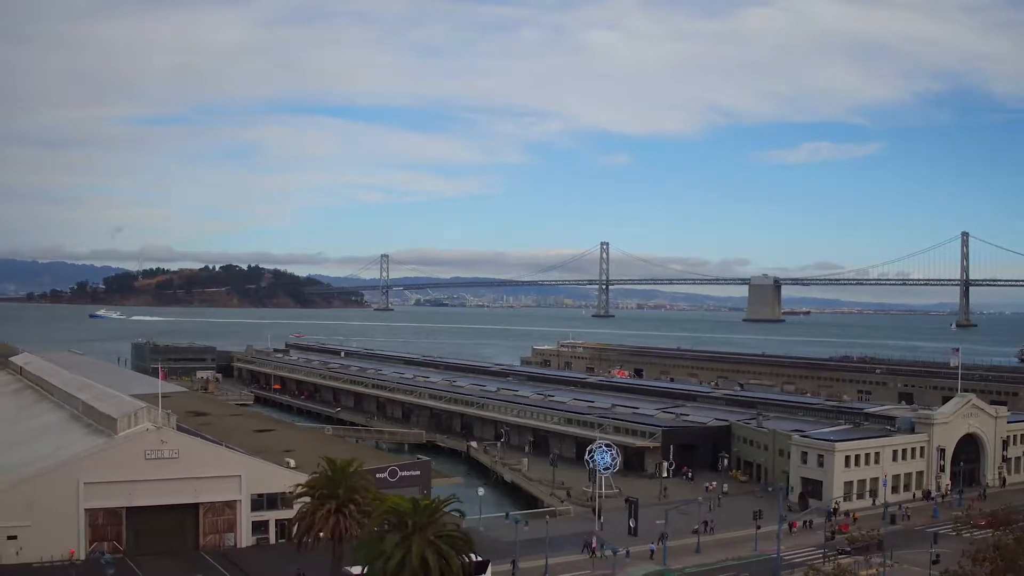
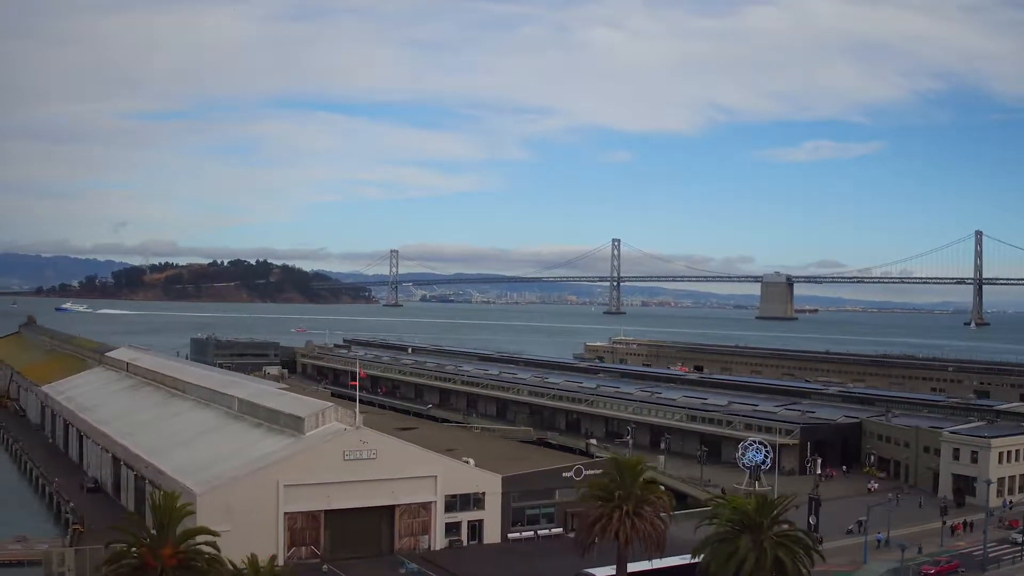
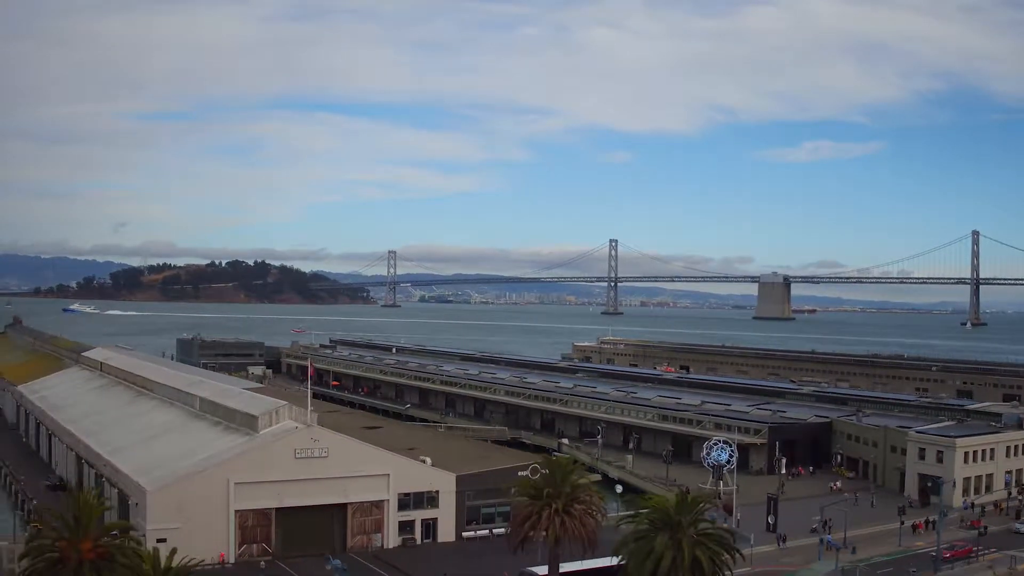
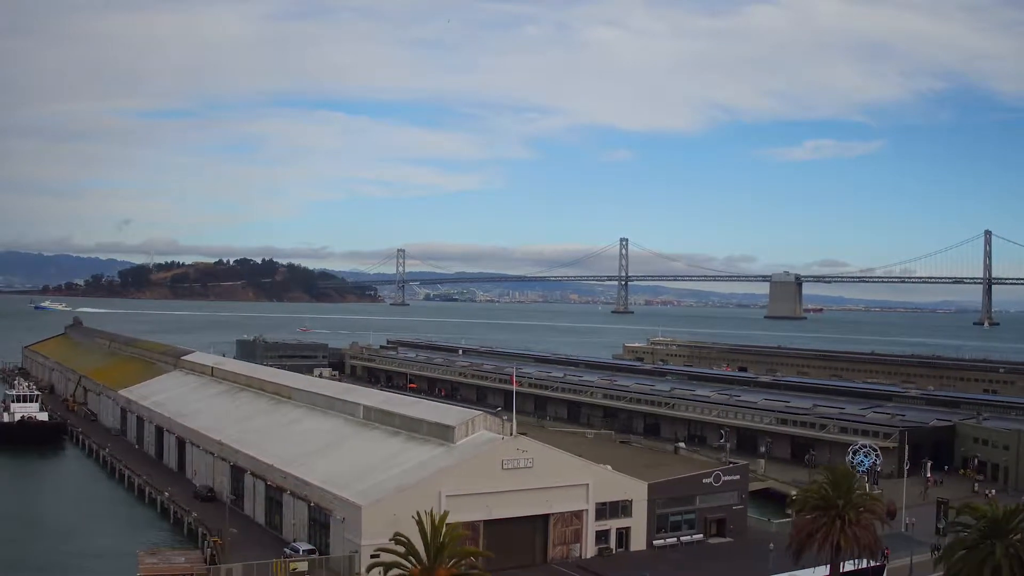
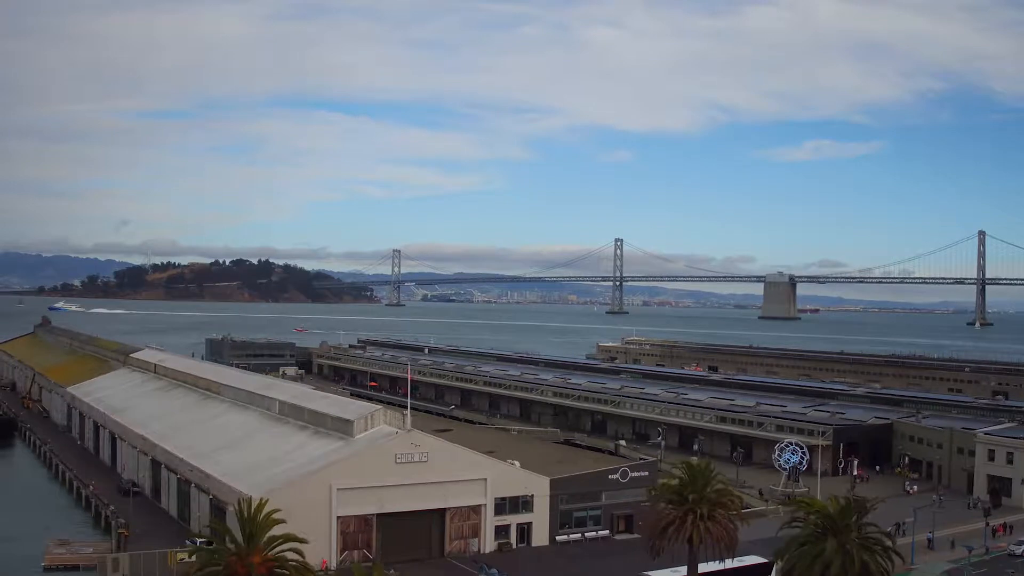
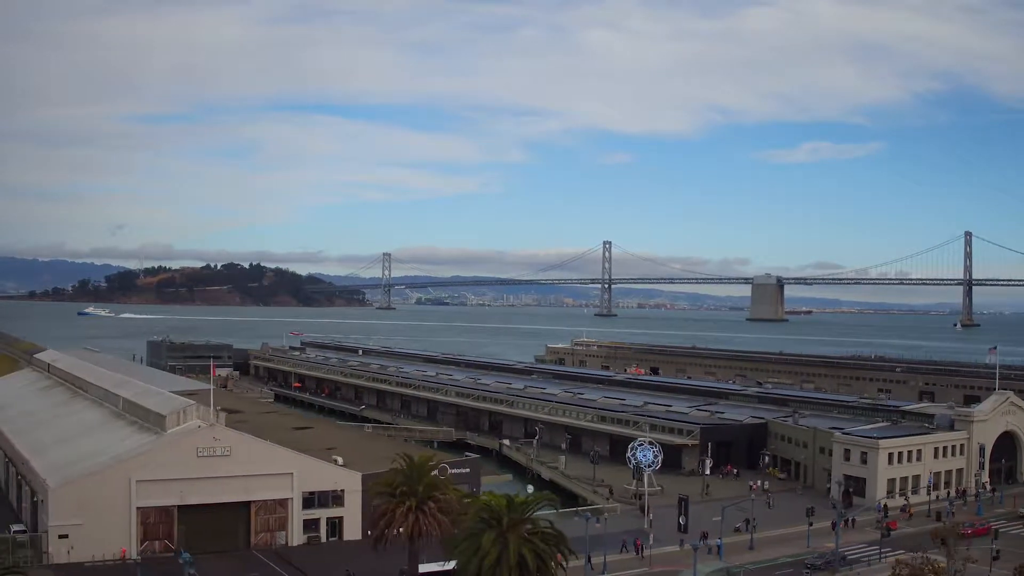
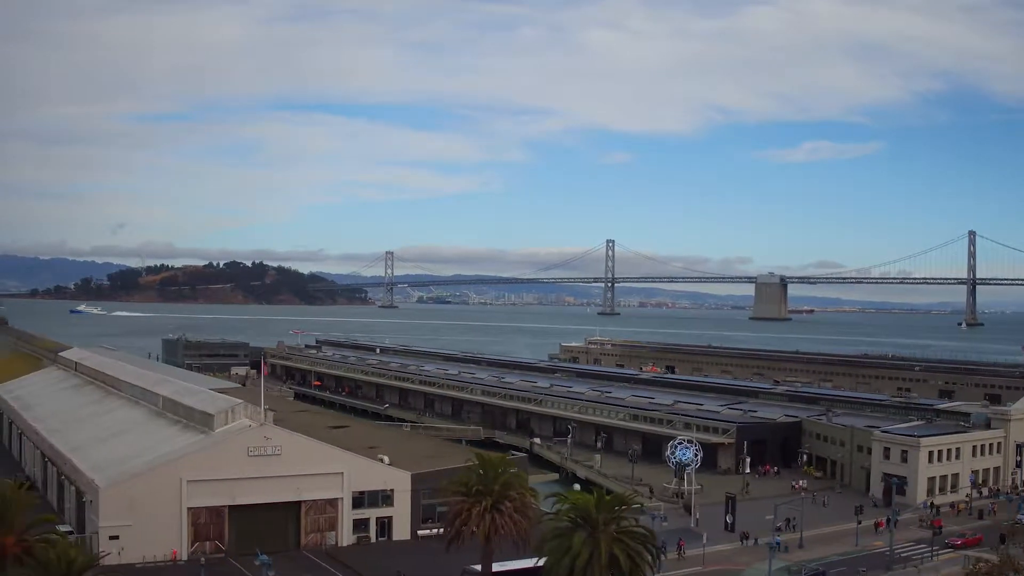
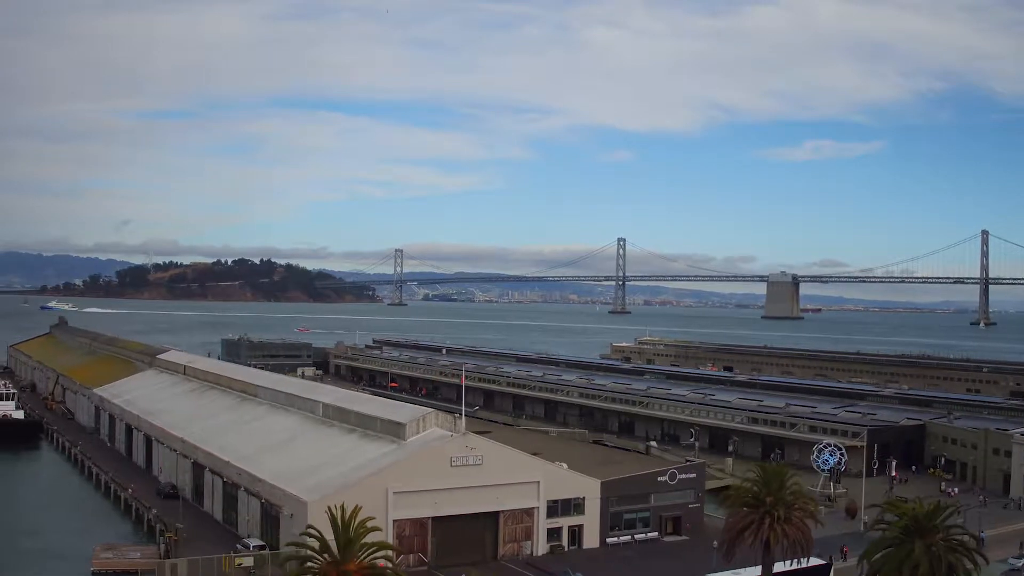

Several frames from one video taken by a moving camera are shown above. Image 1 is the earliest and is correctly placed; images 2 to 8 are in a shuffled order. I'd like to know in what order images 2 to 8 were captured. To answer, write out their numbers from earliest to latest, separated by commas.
6, 7, 3, 2, 5, 8, 4
